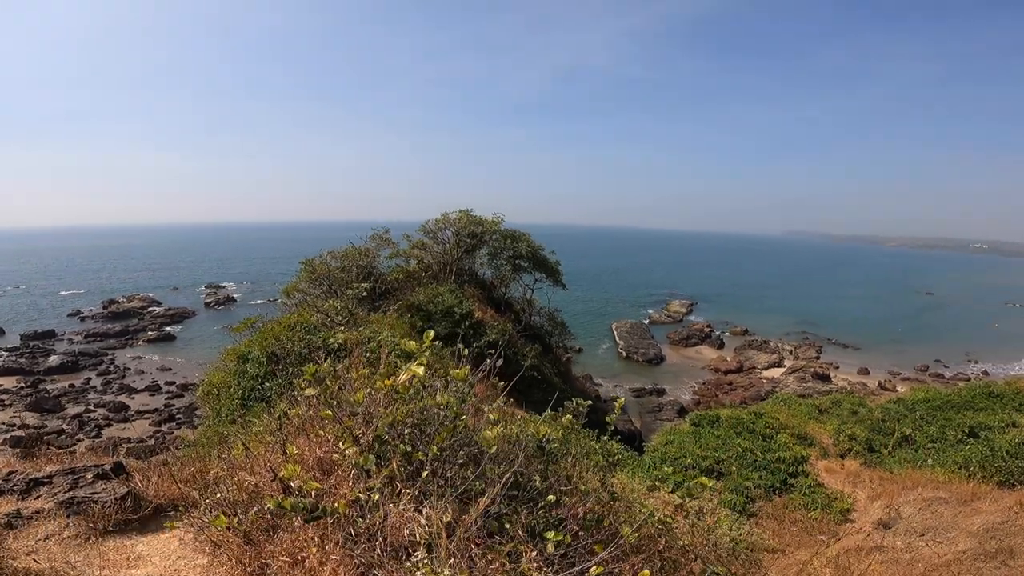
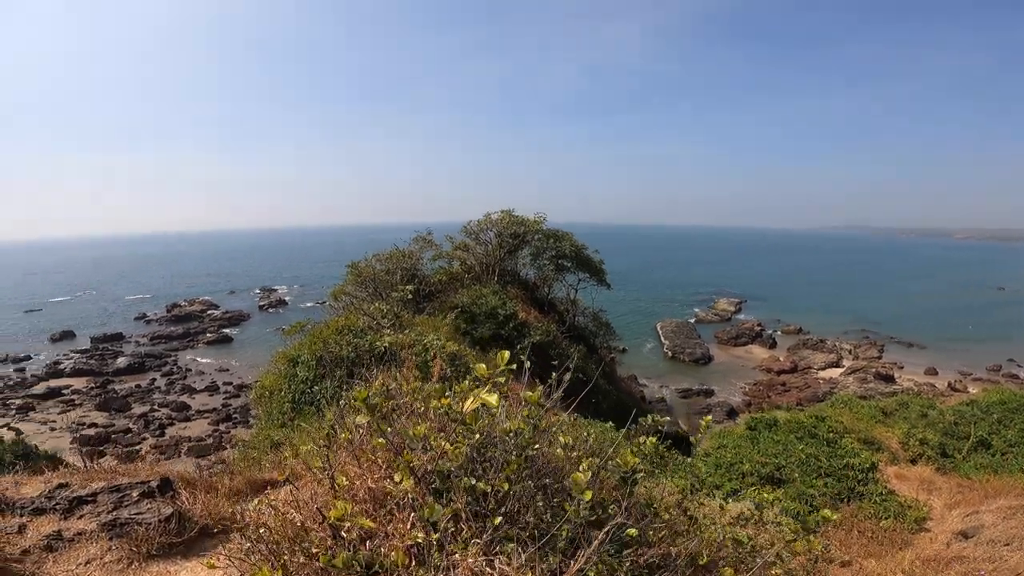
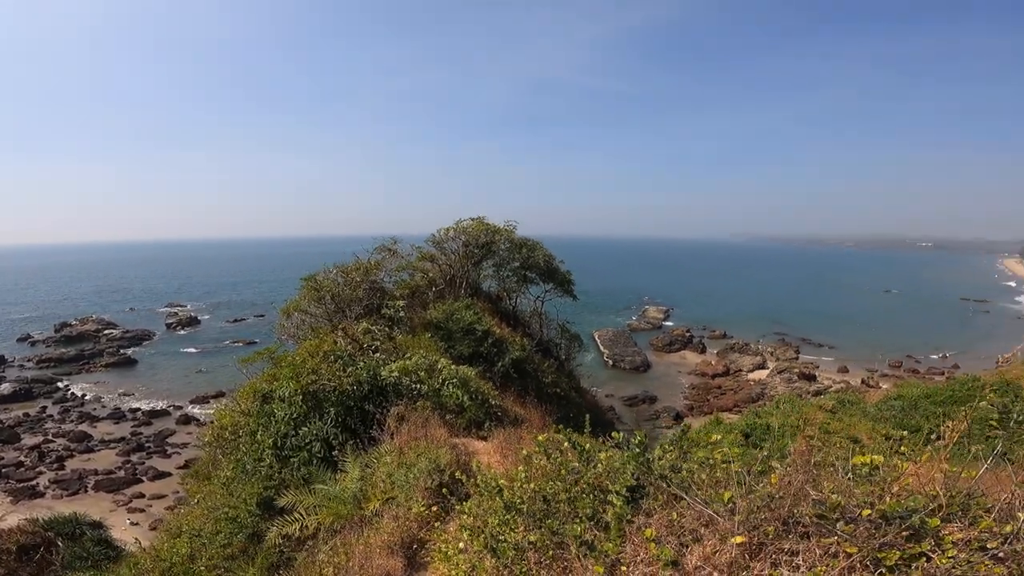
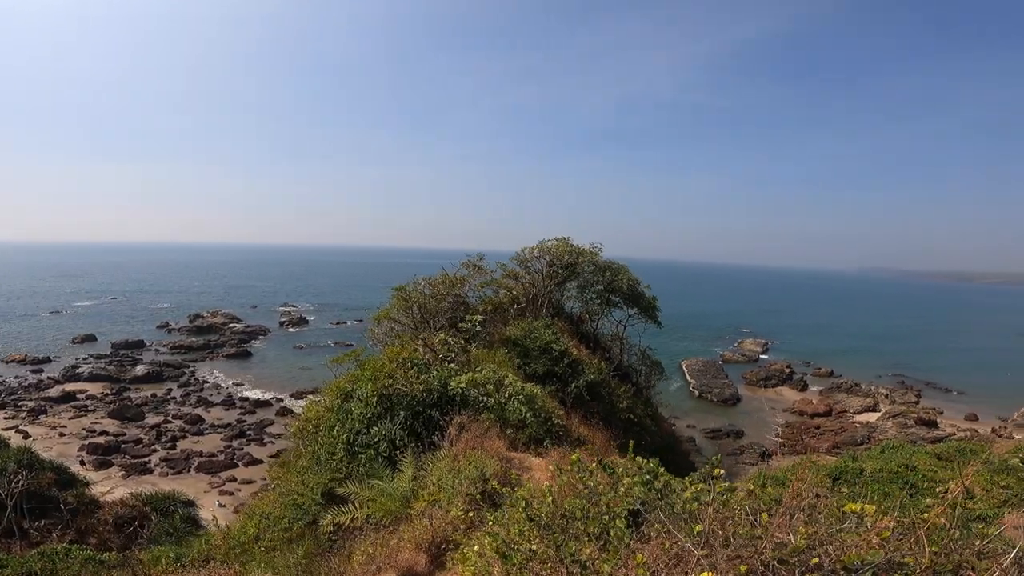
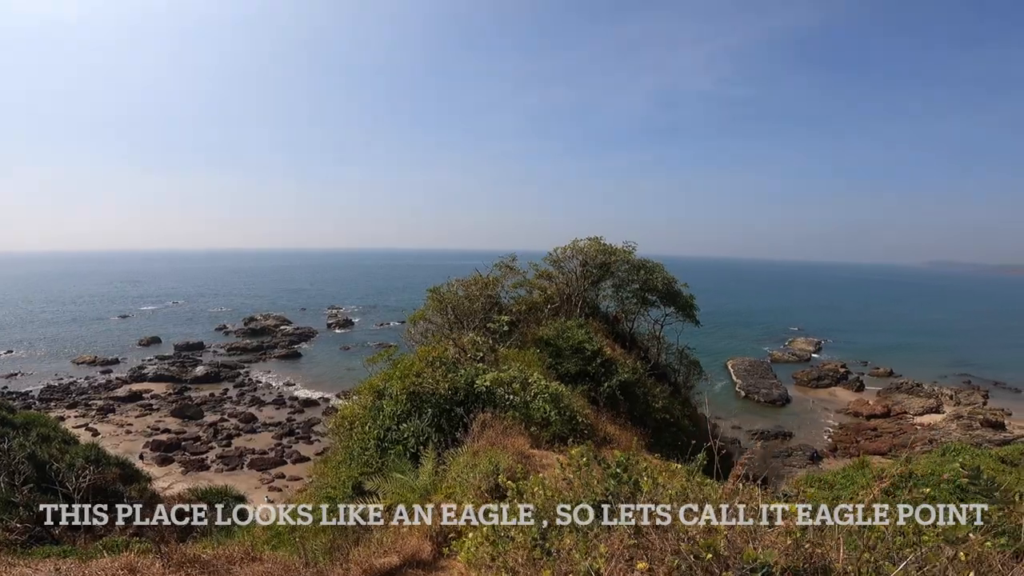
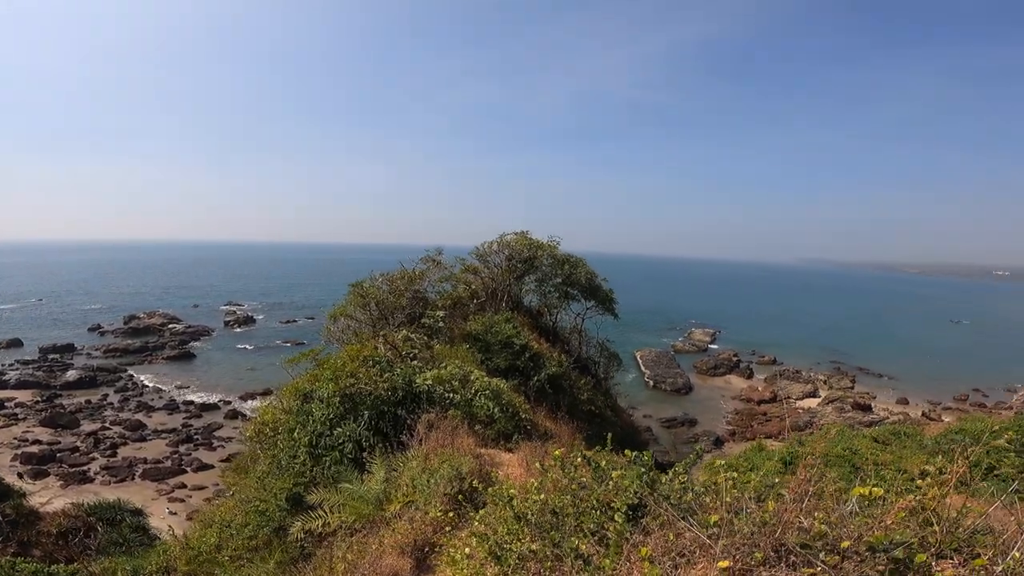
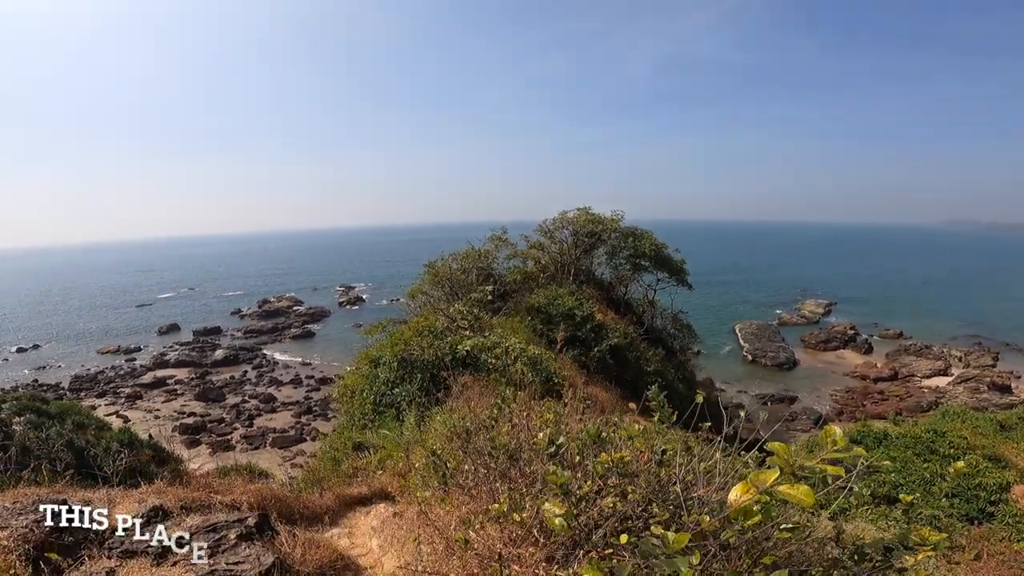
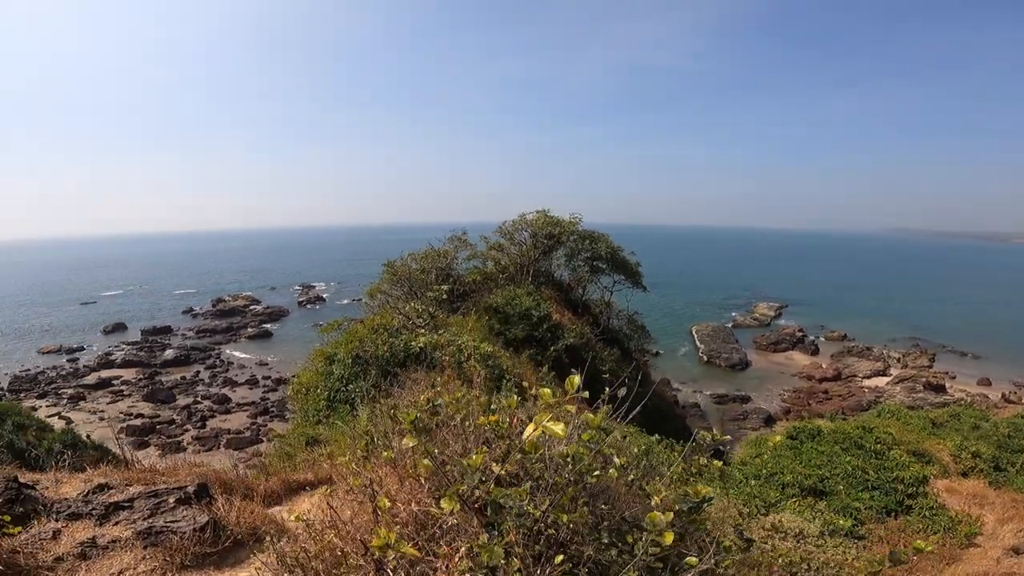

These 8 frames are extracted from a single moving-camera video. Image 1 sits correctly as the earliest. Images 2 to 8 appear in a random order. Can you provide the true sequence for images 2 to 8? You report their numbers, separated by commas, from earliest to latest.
2, 8, 7, 5, 4, 6, 3
